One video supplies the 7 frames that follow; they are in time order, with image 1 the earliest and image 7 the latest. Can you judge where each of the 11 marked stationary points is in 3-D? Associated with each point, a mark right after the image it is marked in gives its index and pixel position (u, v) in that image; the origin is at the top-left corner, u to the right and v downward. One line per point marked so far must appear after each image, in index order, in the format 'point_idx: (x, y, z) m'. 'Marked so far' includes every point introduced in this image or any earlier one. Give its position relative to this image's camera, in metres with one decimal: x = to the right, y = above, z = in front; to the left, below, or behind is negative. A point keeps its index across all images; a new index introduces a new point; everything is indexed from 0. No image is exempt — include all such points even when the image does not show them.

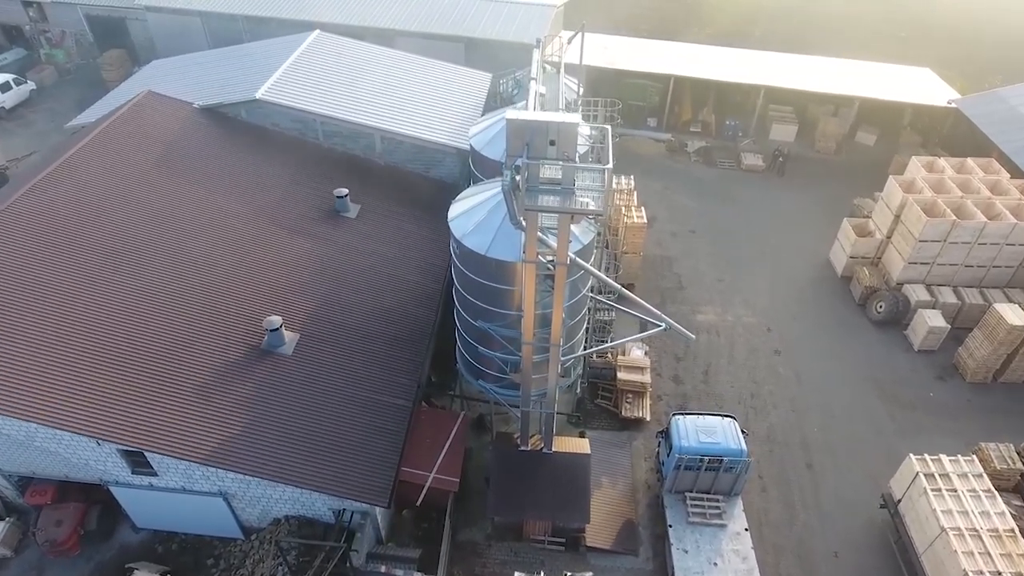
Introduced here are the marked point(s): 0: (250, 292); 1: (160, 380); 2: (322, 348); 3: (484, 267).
0: (-8.2, -0.2, +19.8) m
1: (-9.3, -2.5, +16.9) m
2: (-5.8, -1.9, +19.2) m
3: (-0.7, +0.5, +15.9) m
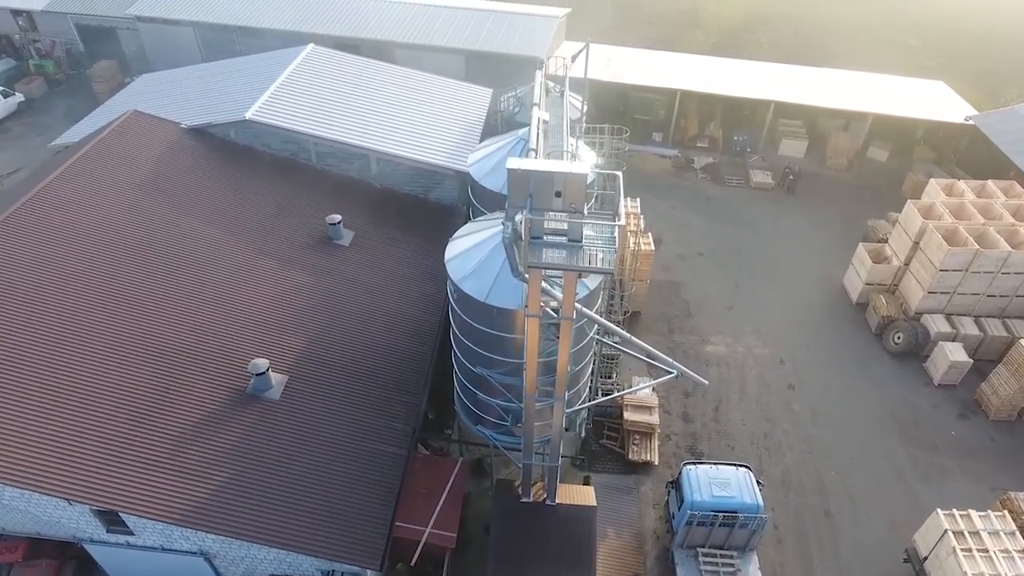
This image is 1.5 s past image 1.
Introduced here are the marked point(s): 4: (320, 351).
0: (-8.1, -1.3, +18.8) m
1: (-9.3, -3.6, +15.8) m
2: (-5.8, -3.0, +18.2) m
3: (-0.7, -0.6, +14.8) m
4: (-5.8, -1.9, +19.2) m
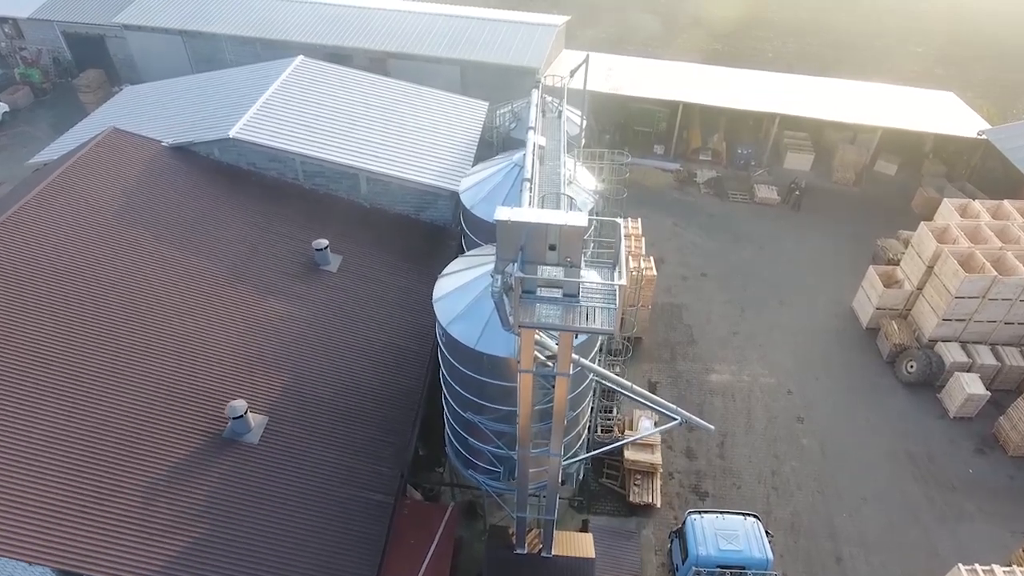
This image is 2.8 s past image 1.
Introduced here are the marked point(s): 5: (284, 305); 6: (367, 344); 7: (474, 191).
0: (-8.3, -2.2, +17.8) m
1: (-9.5, -4.5, +14.8) m
2: (-6.0, -3.9, +17.2) m
3: (-0.9, -1.6, +13.8) m
4: (-6.0, -2.9, +18.2) m
5: (-7.2, -0.5, +20.0) m
6: (-4.6, -1.8, +20.0) m
7: (-1.1, +2.8, +18.2) m
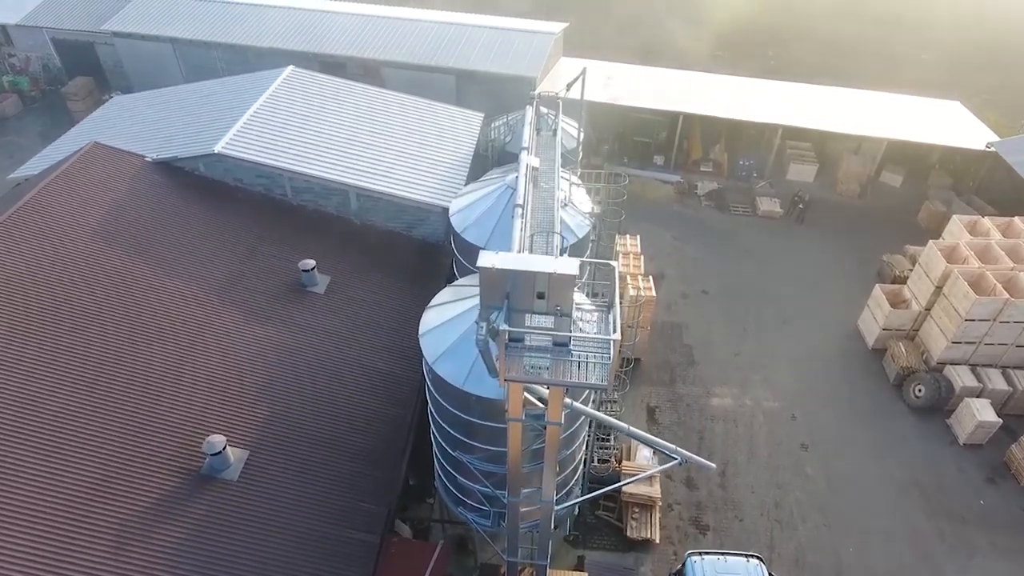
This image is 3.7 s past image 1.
0: (-8.5, -2.9, +17.0) m
1: (-9.7, -5.2, +14.1) m
2: (-6.2, -4.7, +16.4) m
3: (-1.1, -2.3, +13.1) m
4: (-6.2, -3.6, +17.5) m
5: (-7.4, -1.2, +19.3) m
6: (-4.8, -2.5, +19.2) m
7: (-1.3, +2.0, +17.5) m
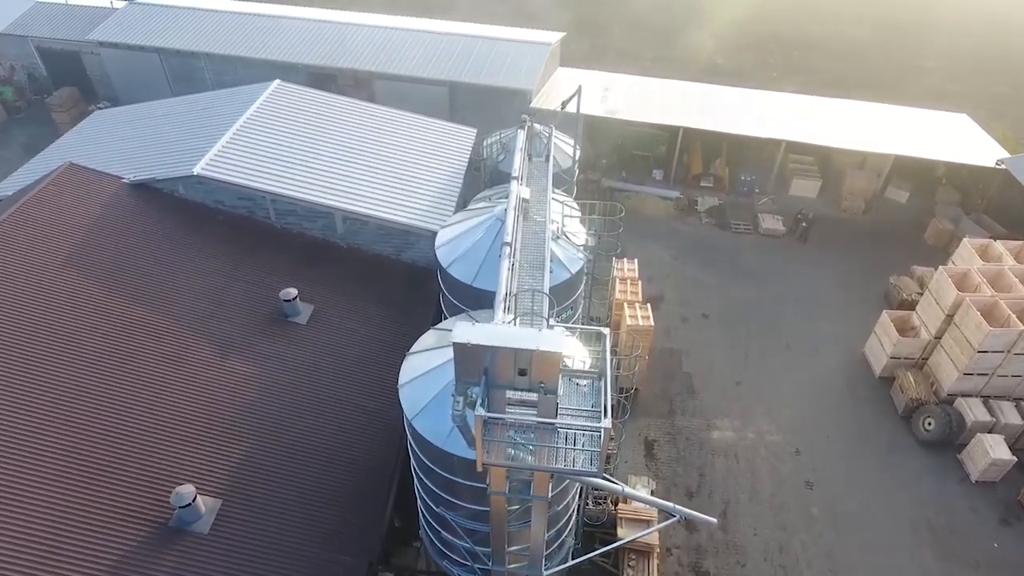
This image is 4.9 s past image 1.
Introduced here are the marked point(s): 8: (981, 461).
0: (-8.8, -3.9, +16.1) m
1: (-9.9, -6.2, +13.1) m
2: (-6.4, -5.6, +15.5) m
3: (-1.3, -3.2, +12.1) m
4: (-6.5, -4.5, +16.5) m
5: (-7.7, -2.2, +18.3) m
6: (-5.0, -3.5, +18.3) m
7: (-1.6, +1.1, +16.6) m
8: (+14.5, -5.3, +19.6) m
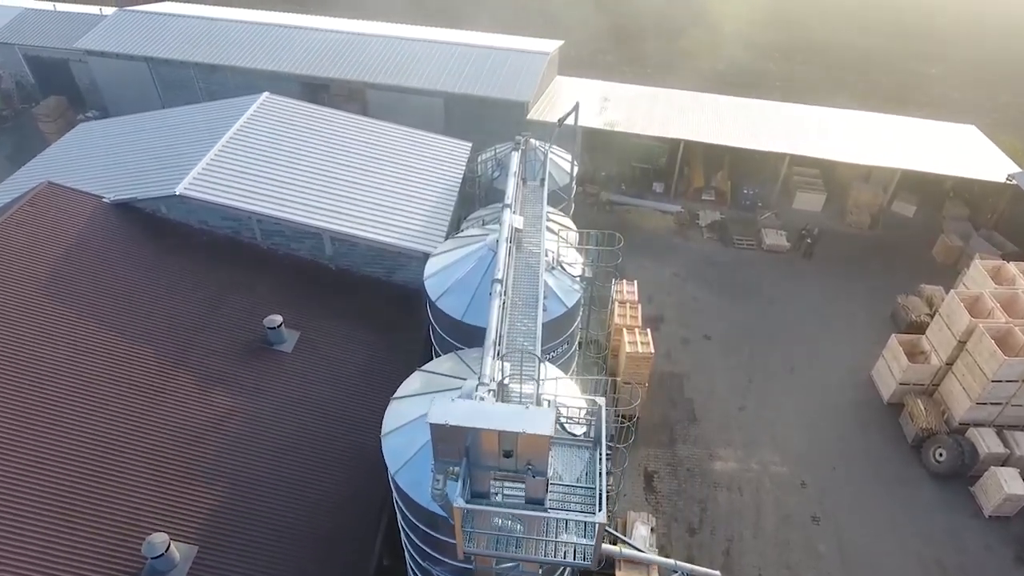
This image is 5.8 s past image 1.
0: (-9.0, -4.7, +15.3) m
1: (-10.1, -7.0, +12.3) m
2: (-6.6, -6.4, +14.7) m
3: (-1.5, -4.0, +11.3) m
4: (-6.7, -5.3, +15.7) m
5: (-7.8, -3.0, +17.5) m
6: (-5.2, -4.3, +17.5) m
7: (-1.8, +0.3, +15.8) m
8: (+14.3, -6.1, +18.8) m
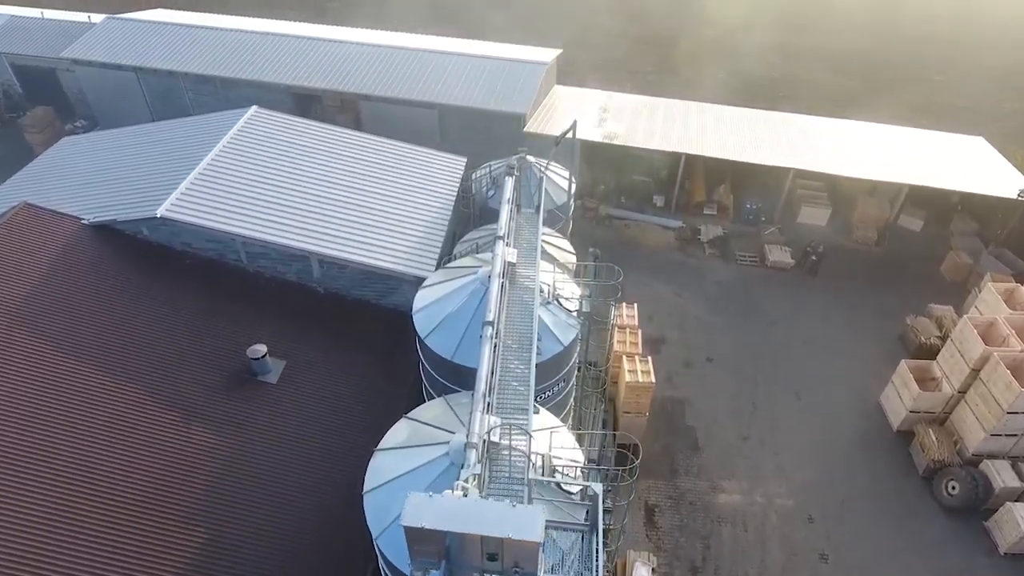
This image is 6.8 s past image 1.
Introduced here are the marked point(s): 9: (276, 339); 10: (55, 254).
0: (-9.1, -5.5, +14.5) m
1: (-10.3, -7.8, +11.5) m
2: (-6.8, -7.2, +13.9) m
3: (-1.7, -4.9, +10.5) m
4: (-6.8, -6.1, +14.9) m
5: (-8.0, -3.8, +16.7) m
6: (-5.4, -5.1, +16.7) m
7: (-1.9, -0.5, +15.0) m
8: (+14.1, -6.9, +18.0) m
9: (-7.2, -1.5, +19.4) m
10: (-13.7, +0.9, +19.2) m
